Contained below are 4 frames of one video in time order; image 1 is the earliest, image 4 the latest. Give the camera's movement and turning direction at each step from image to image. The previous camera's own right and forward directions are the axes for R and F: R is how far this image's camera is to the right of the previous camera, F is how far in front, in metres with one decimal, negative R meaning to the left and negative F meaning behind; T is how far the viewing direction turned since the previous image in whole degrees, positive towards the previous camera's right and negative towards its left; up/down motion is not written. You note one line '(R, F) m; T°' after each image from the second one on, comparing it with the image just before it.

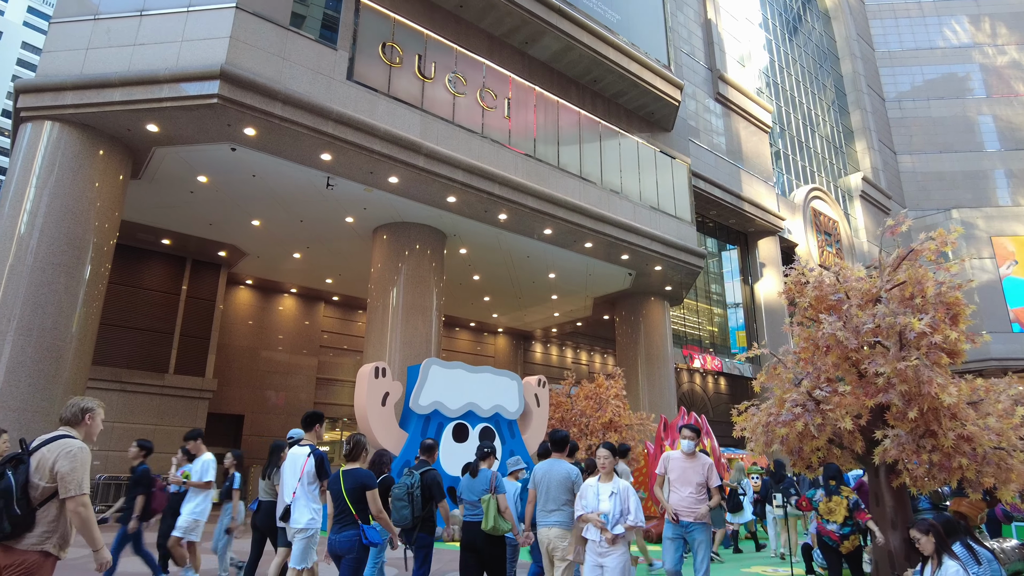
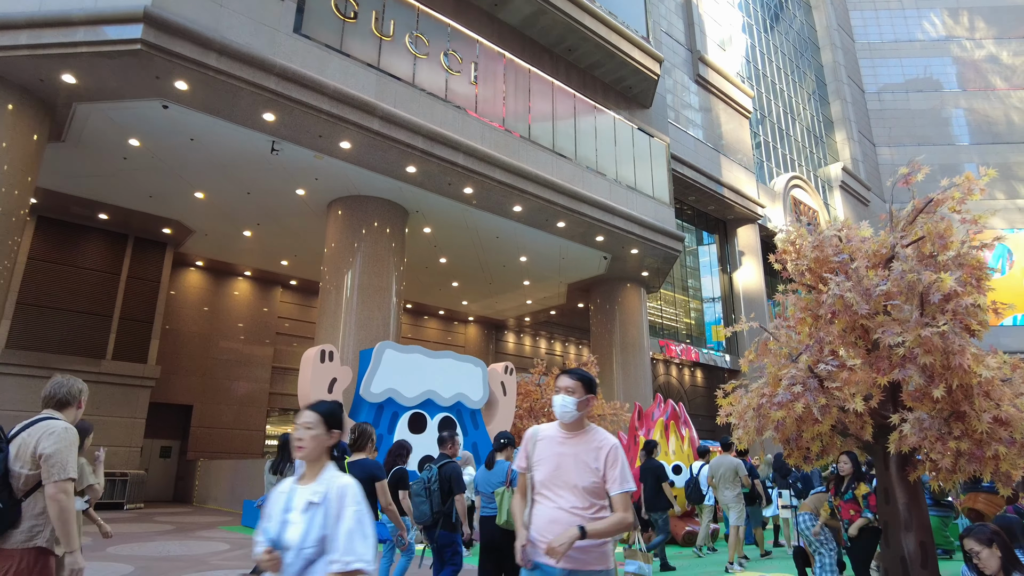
(+0.3, +1.1) m; +2°
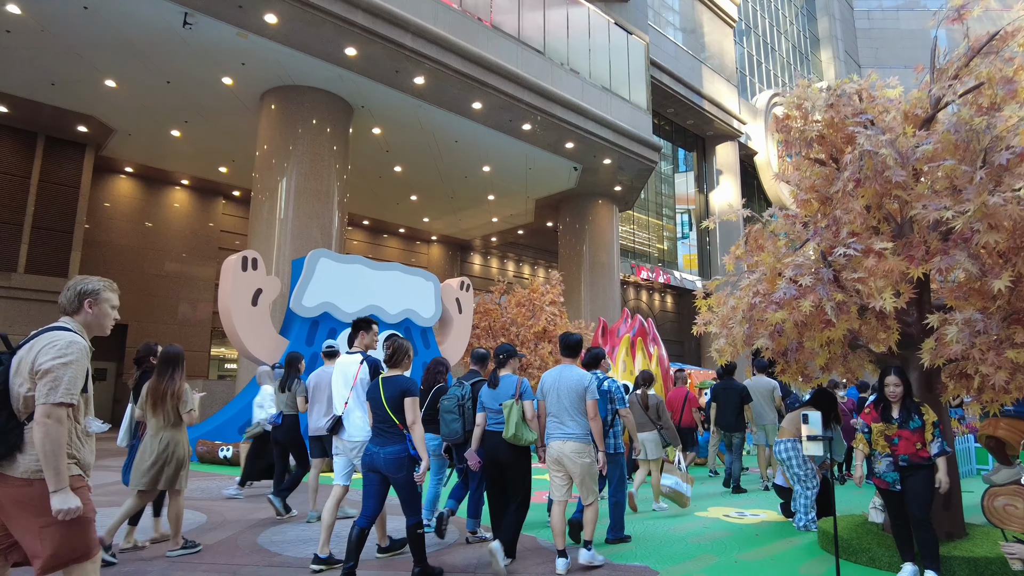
(+0.3, +1.3) m; +2°
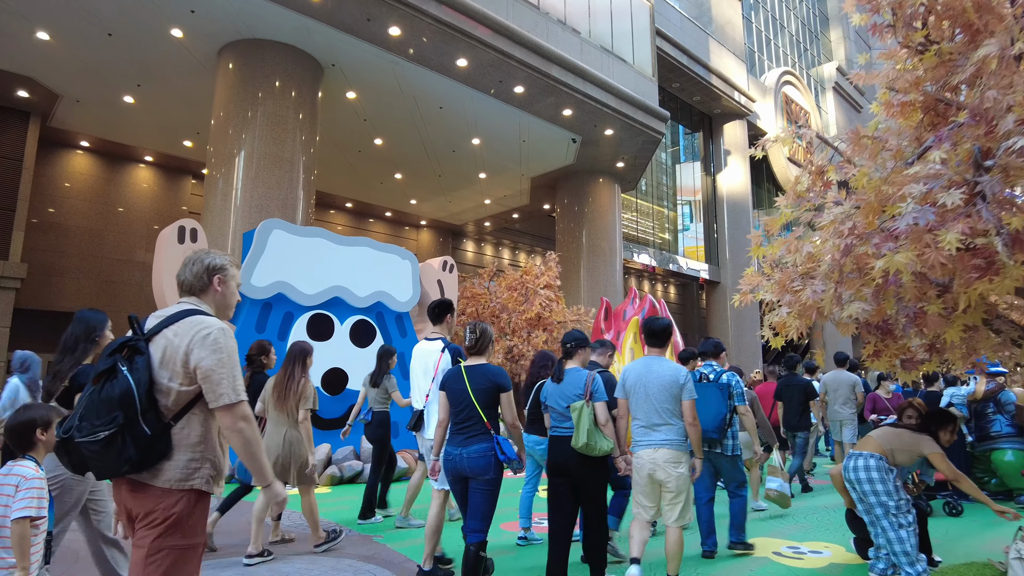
(+0.2, +1.4) m; 0°
